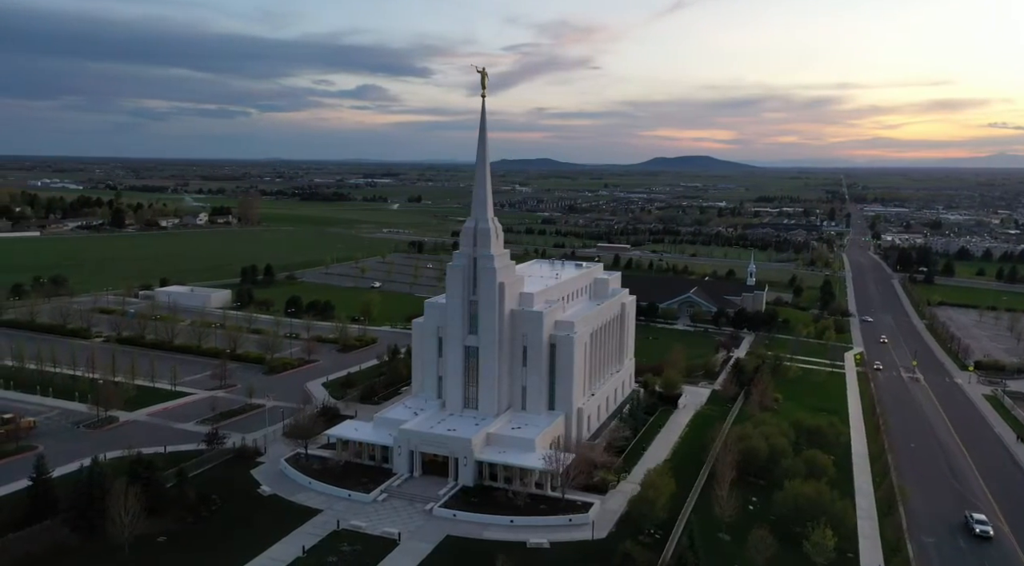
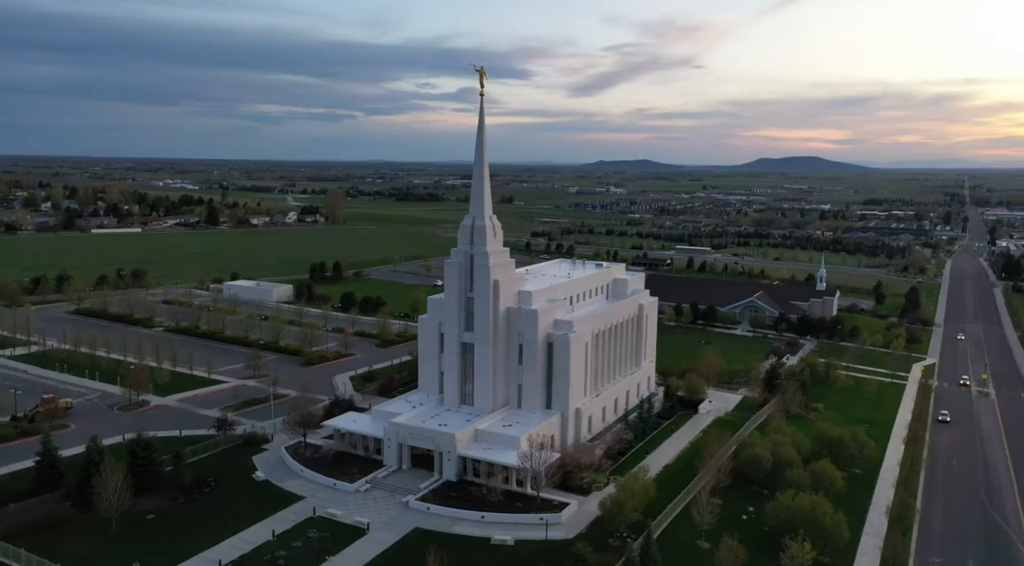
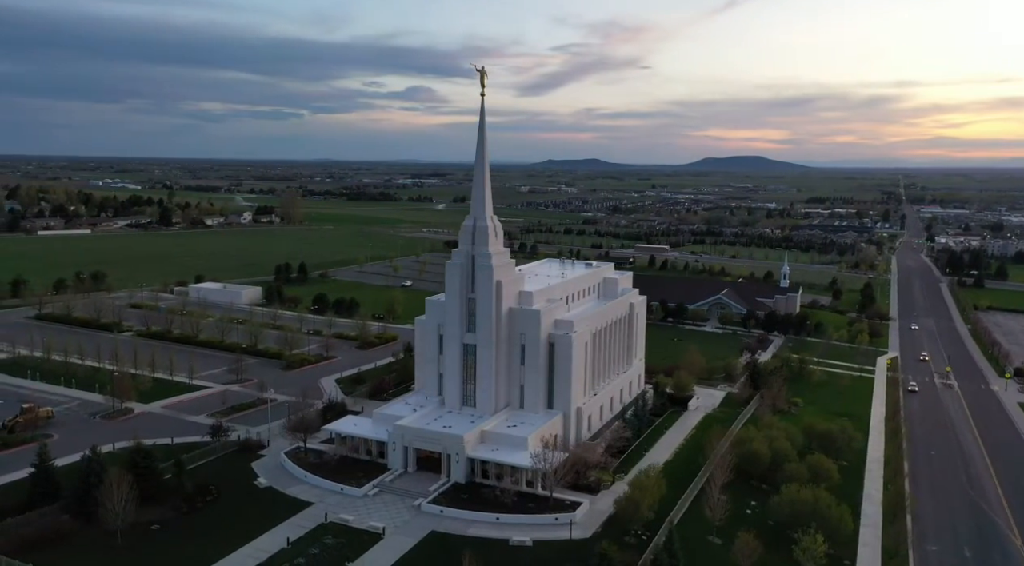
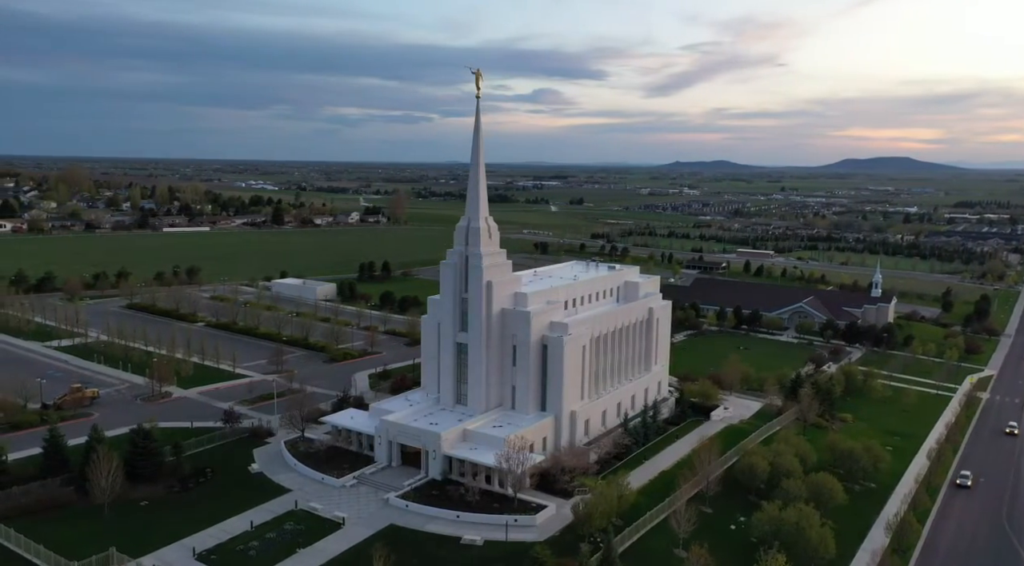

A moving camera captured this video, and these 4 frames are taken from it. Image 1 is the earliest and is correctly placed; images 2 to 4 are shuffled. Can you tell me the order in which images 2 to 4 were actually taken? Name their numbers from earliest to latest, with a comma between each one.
3, 2, 4
